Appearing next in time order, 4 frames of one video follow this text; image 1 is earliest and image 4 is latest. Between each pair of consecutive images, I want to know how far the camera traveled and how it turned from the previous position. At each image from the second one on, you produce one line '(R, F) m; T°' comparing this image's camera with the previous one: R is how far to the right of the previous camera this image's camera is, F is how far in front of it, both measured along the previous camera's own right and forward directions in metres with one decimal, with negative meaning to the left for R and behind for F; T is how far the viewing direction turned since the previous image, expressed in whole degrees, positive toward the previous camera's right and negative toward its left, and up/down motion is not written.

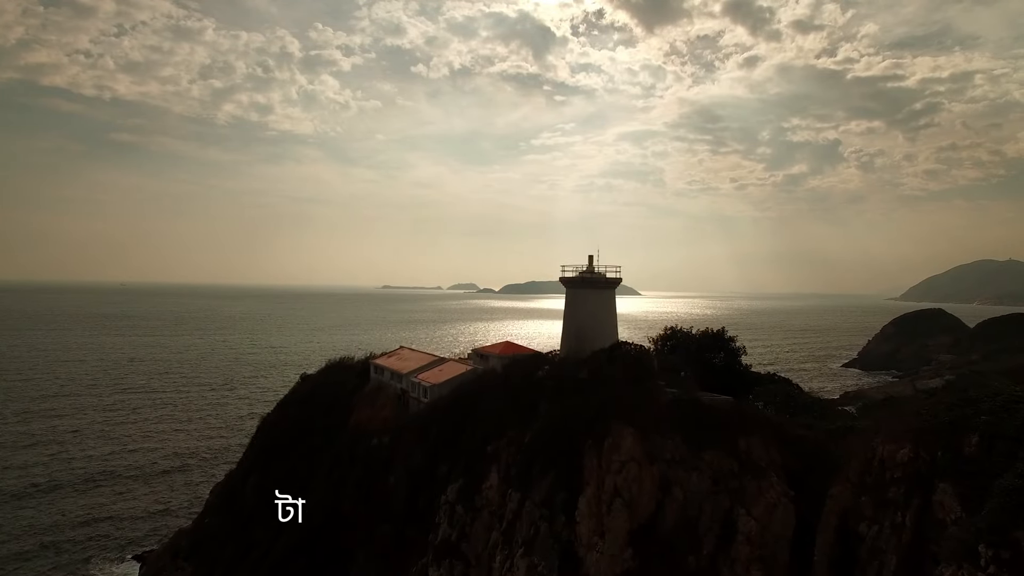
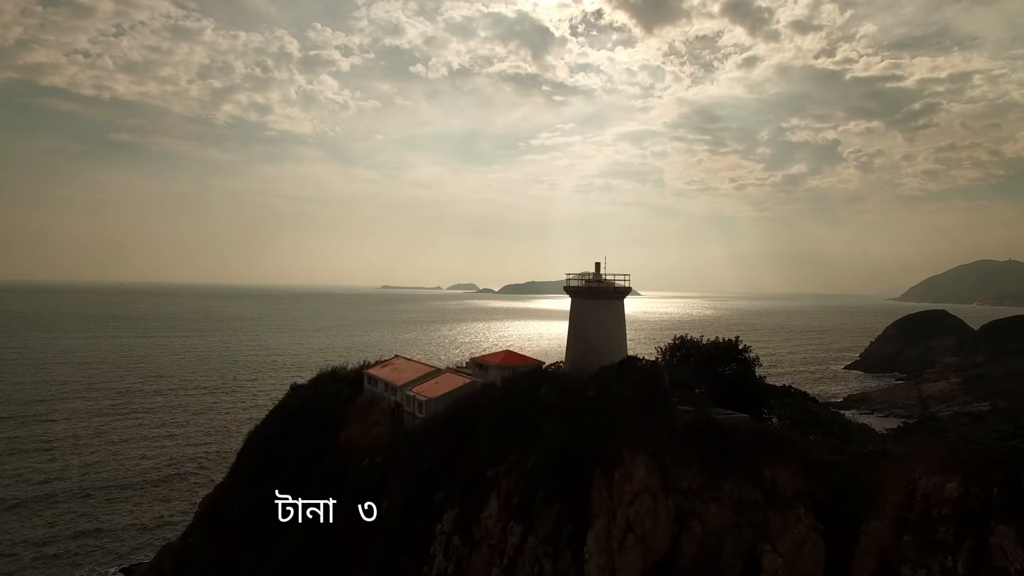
(-0.8, -0.4) m; 0°
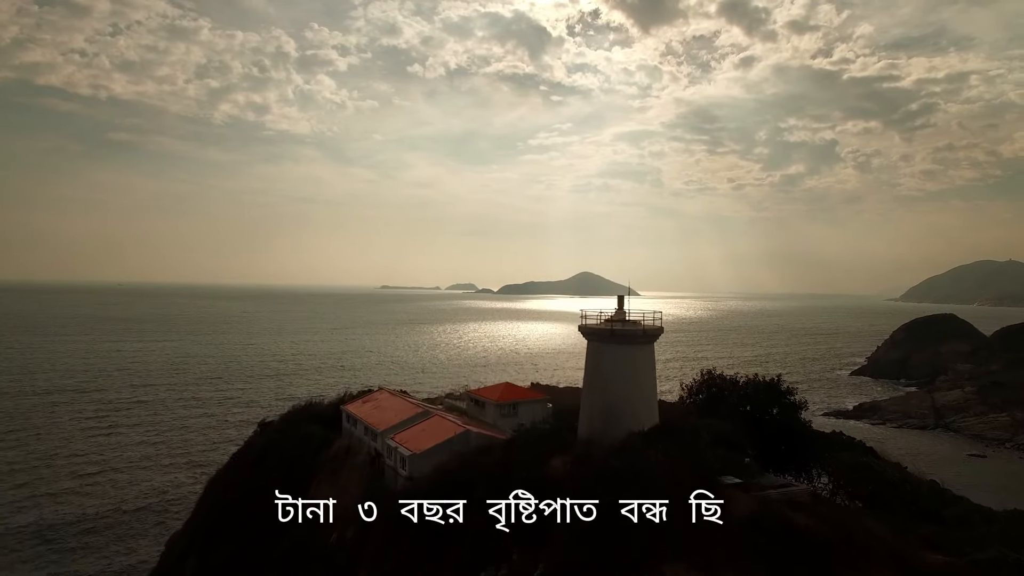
(-0.7, +1.7) m; 0°
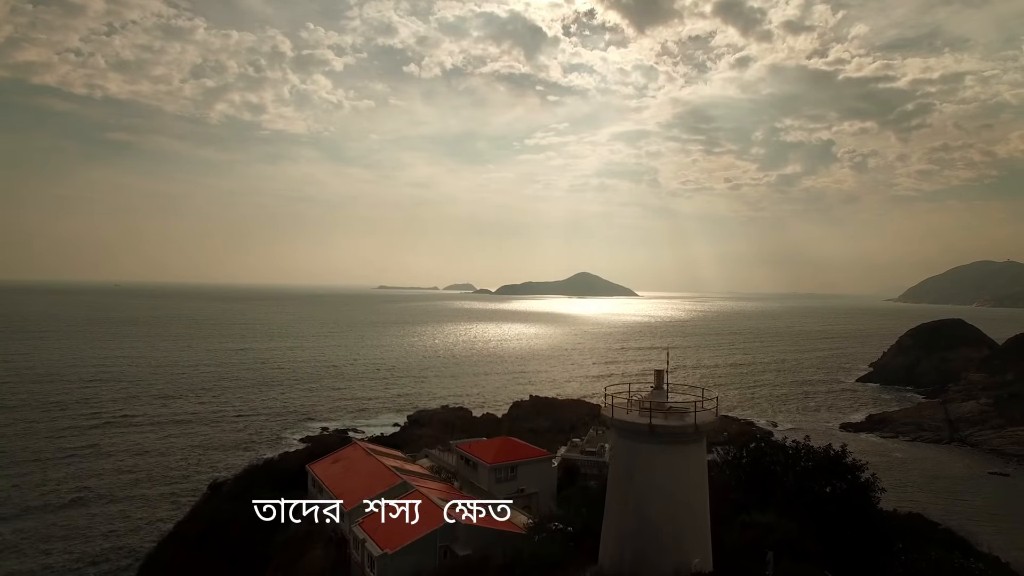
(0.0, +2.6) m; 0°
